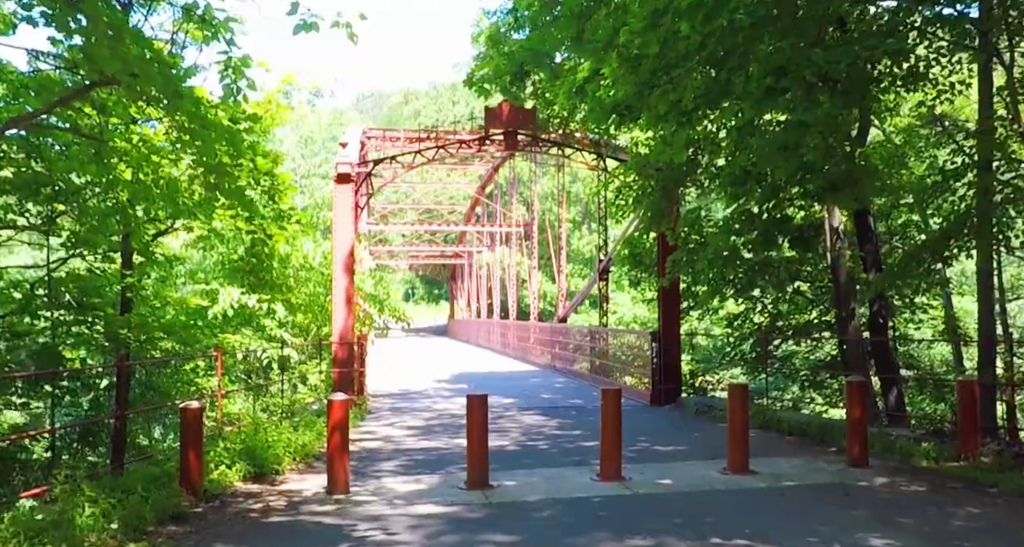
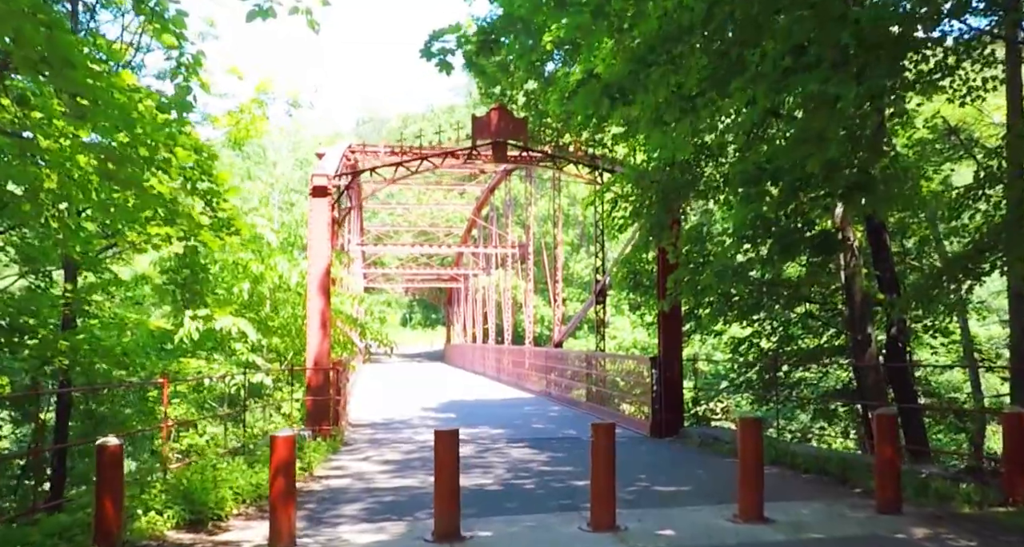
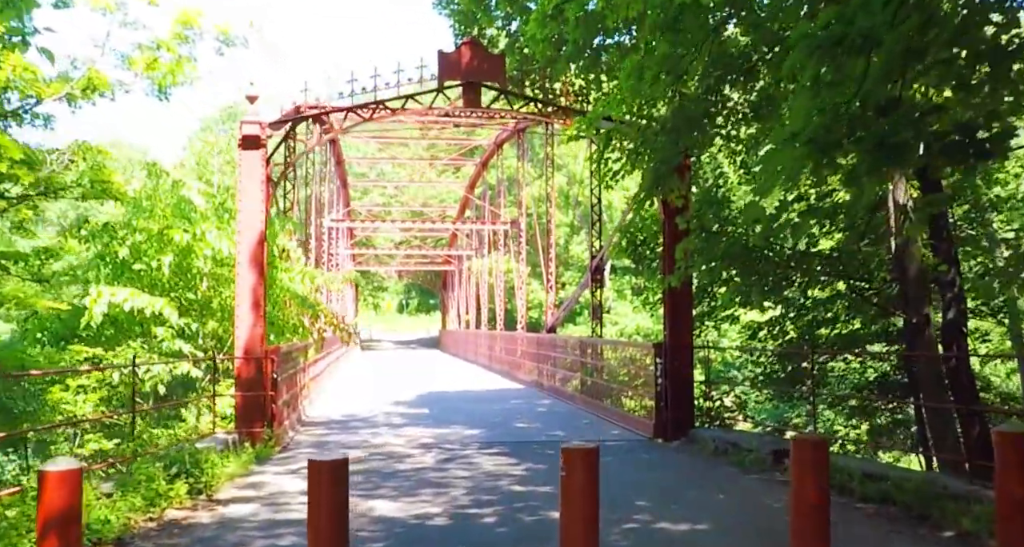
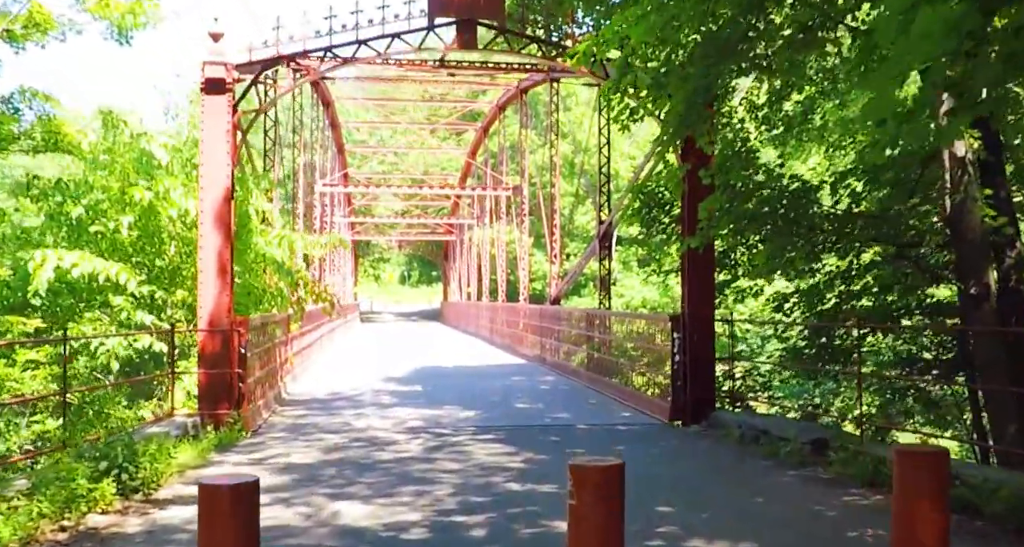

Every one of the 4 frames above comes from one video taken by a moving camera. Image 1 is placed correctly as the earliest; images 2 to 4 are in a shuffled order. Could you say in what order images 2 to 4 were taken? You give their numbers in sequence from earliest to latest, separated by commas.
2, 3, 4
